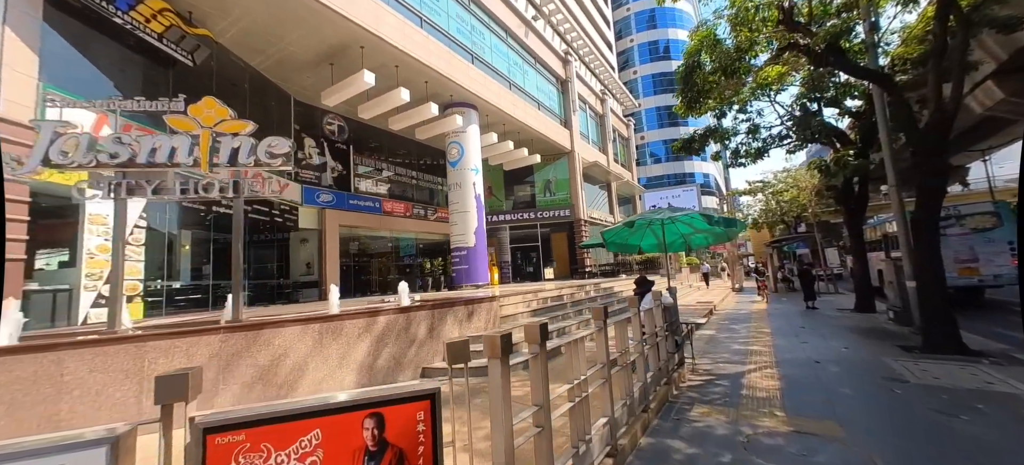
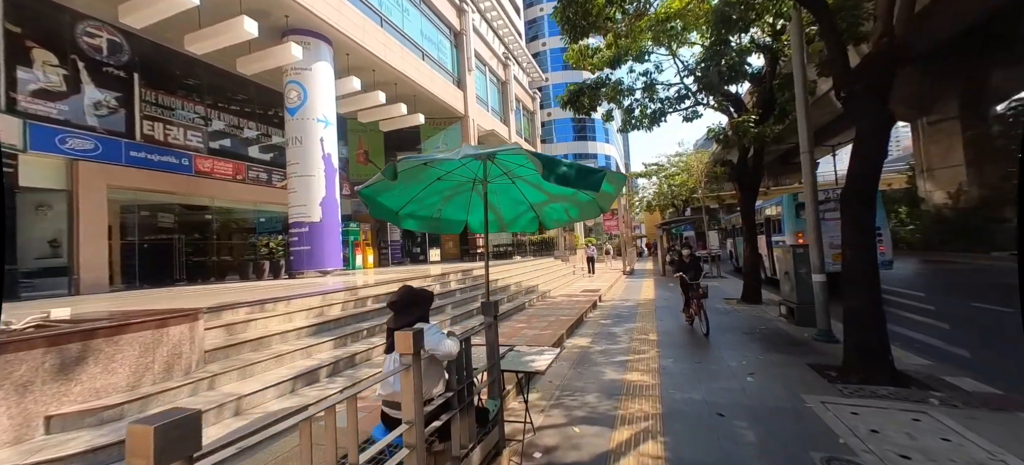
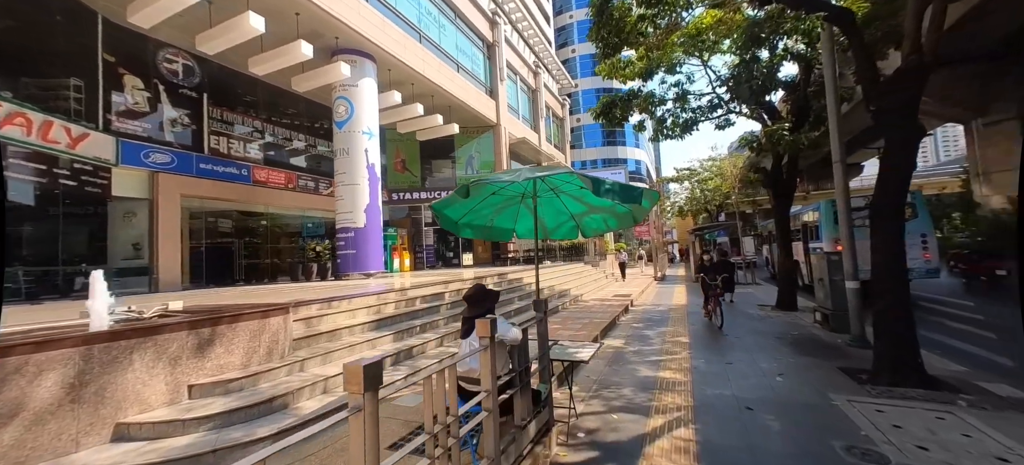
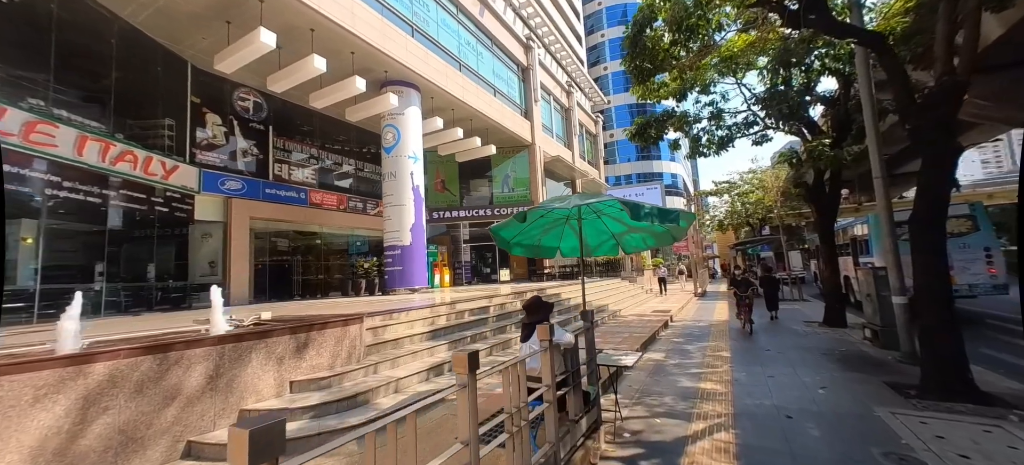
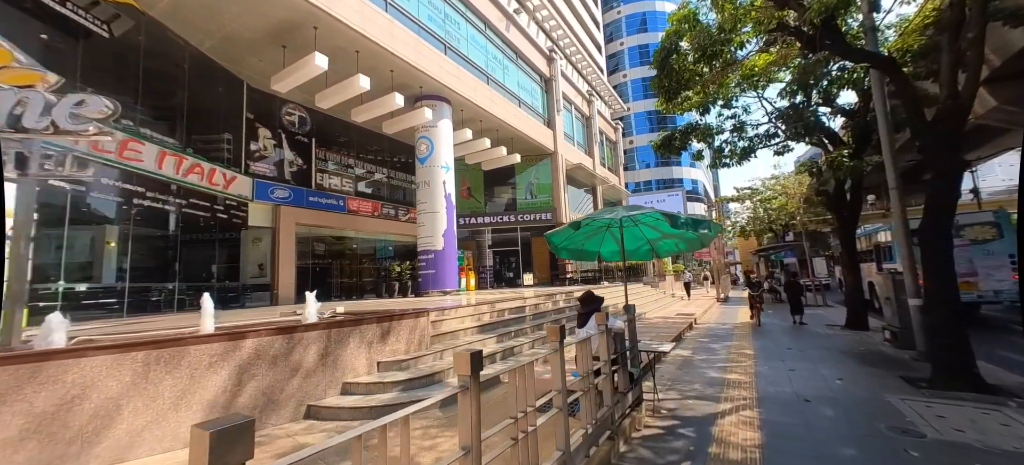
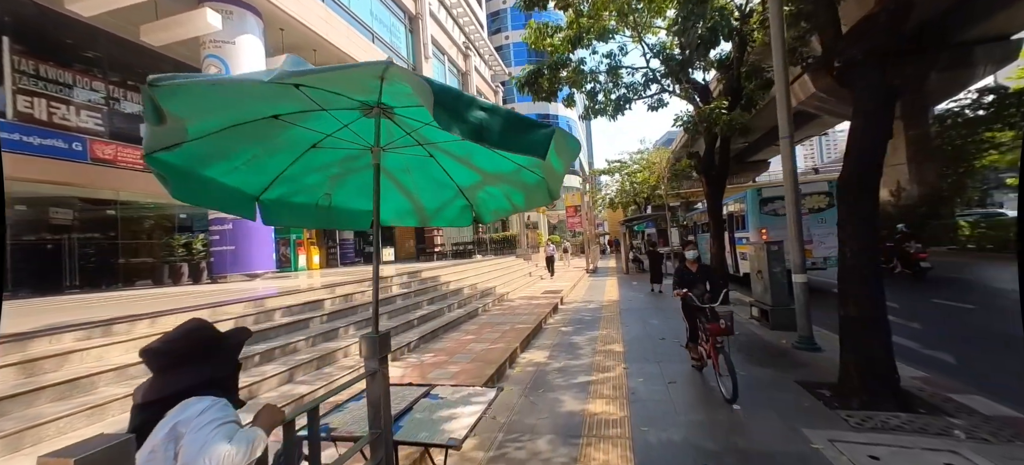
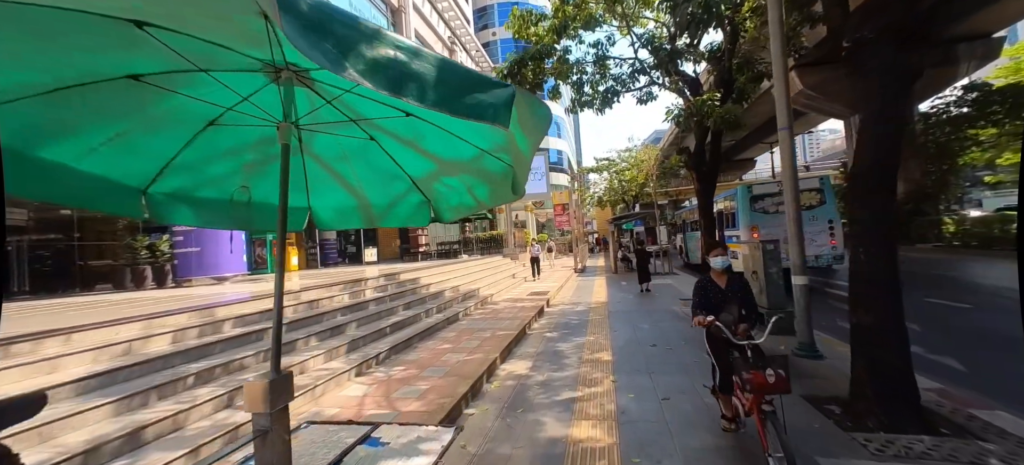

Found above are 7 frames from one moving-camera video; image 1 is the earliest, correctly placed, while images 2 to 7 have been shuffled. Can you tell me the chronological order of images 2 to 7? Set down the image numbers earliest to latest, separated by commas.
5, 4, 3, 2, 6, 7
